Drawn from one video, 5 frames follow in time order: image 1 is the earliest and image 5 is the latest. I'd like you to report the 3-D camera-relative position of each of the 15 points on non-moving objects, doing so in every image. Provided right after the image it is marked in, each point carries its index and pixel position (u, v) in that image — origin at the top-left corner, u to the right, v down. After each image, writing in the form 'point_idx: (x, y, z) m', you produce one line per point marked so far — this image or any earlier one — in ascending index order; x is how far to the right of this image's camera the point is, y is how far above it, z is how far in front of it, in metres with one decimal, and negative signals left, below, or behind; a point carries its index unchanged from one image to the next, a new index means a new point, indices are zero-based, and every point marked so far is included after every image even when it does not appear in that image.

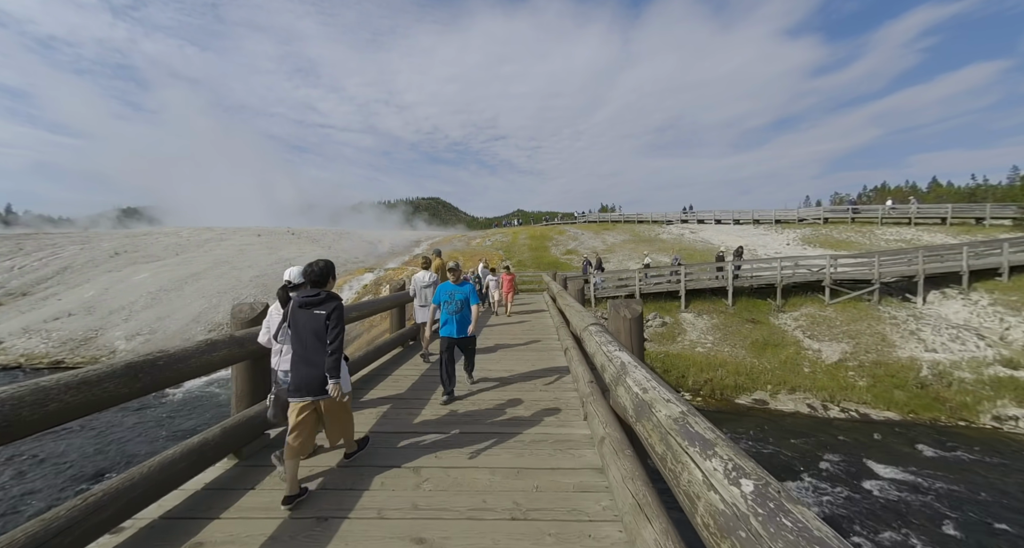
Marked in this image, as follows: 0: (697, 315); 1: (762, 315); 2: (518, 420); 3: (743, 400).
0: (+7.8, -1.7, +17.7) m
1: (+10.3, -1.7, +17.2) m
2: (+0.1, -1.6, +4.5) m
3: (+7.0, -3.8, +12.6) m
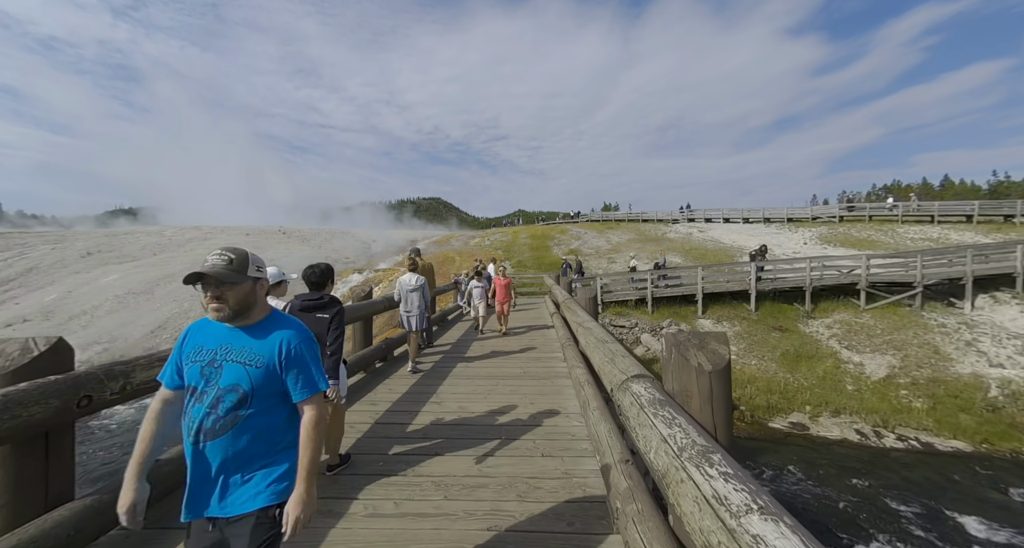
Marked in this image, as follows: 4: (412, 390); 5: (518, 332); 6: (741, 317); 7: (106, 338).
0: (+7.7, -1.8, +15.8) m
1: (+10.2, -1.8, +15.3) m
2: (0.0, -1.7, +2.7) m
3: (+6.9, -3.9, +10.8) m
4: (-1.4, -1.6, +5.8) m
5: (+0.1, -1.5, +9.7) m
6: (+8.7, -1.7, +15.9) m
7: (-16.7, -2.6, +17.2) m
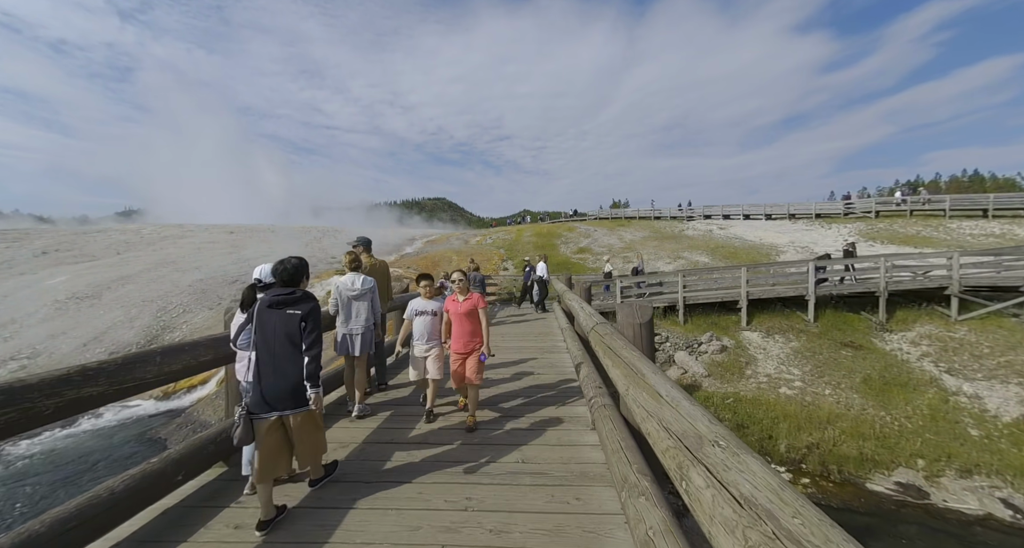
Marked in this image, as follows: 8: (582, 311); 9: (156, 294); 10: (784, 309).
0: (+7.7, -1.9, +12.7) m
1: (+10.2, -1.8, +12.2) m
2: (-0.2, -1.7, -0.3) m
3: (+6.8, -3.9, +7.7) m
4: (-1.5, -1.7, +2.8) m
5: (+0.1, -1.6, +6.7) m
6: (+8.7, -1.7, +12.8) m
7: (-16.6, -2.7, +14.4) m
8: (+1.0, -0.5, +6.2) m
9: (-15.8, -0.9, +18.6) m
10: (+8.9, -1.2, +13.6) m
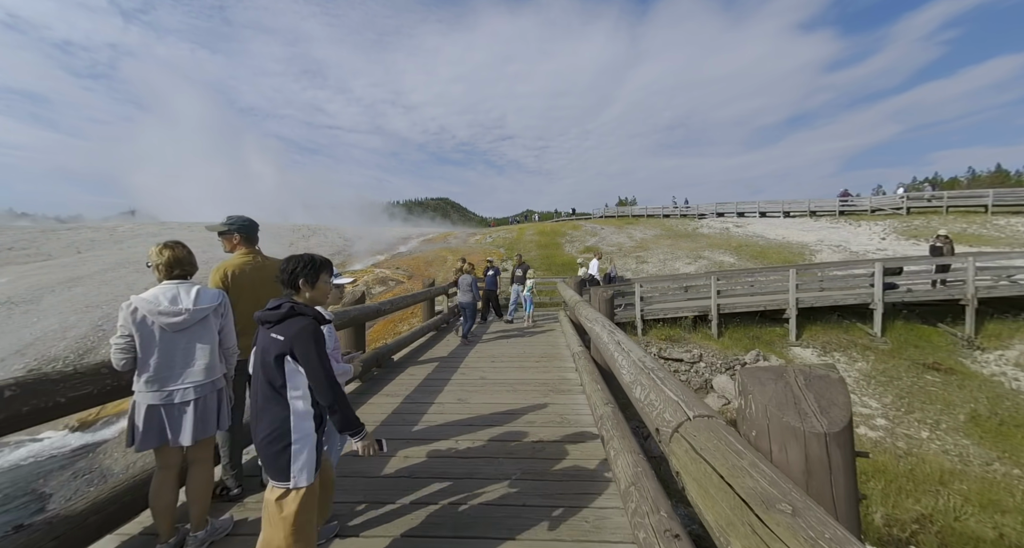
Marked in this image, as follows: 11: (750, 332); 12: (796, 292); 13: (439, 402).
0: (+7.7, -2.0, +10.3) m
1: (+10.1, -1.9, +9.7) m
2: (-0.3, -1.8, -2.7) m
3: (+6.7, -4.0, +5.3) m
4: (-1.6, -1.7, +0.4) m
5: (0.0, -1.6, +4.2) m
6: (+8.6, -1.8, +10.3) m
7: (-16.7, -2.8, +12.0) m
8: (+0.9, -0.5, +3.8) m
9: (-15.9, -1.0, +16.3) m
10: (+8.8, -1.2, +11.1) m
11: (+6.4, -1.5, +11.1) m
12: (+7.4, -0.5, +10.9) m
13: (-0.9, -1.6, +5.3) m
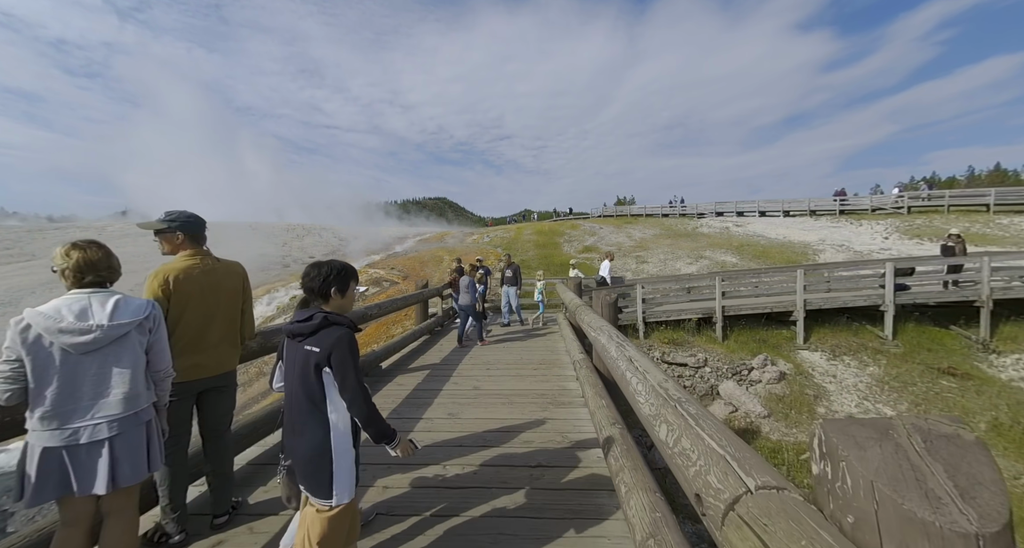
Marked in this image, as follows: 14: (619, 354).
0: (+7.6, -2.0, +9.9) m
1: (+10.0, -1.9, +9.3) m
2: (-0.3, -1.8, -3.2) m
3: (+6.7, -4.0, +4.9) m
4: (-1.7, -1.8, -0.1) m
5: (-0.1, -1.7, +3.8) m
6: (+8.5, -1.8, +9.9) m
7: (-16.8, -2.8, +11.5) m
8: (+0.8, -0.6, +3.3) m
9: (-16.0, -1.0, +15.7) m
10: (+8.7, -1.2, +10.7) m
11: (+6.3, -1.5, +10.7) m
12: (+7.4, -0.5, +10.5) m
13: (-1.0, -1.6, +4.8) m
14: (+0.8, -0.6, +2.9) m
